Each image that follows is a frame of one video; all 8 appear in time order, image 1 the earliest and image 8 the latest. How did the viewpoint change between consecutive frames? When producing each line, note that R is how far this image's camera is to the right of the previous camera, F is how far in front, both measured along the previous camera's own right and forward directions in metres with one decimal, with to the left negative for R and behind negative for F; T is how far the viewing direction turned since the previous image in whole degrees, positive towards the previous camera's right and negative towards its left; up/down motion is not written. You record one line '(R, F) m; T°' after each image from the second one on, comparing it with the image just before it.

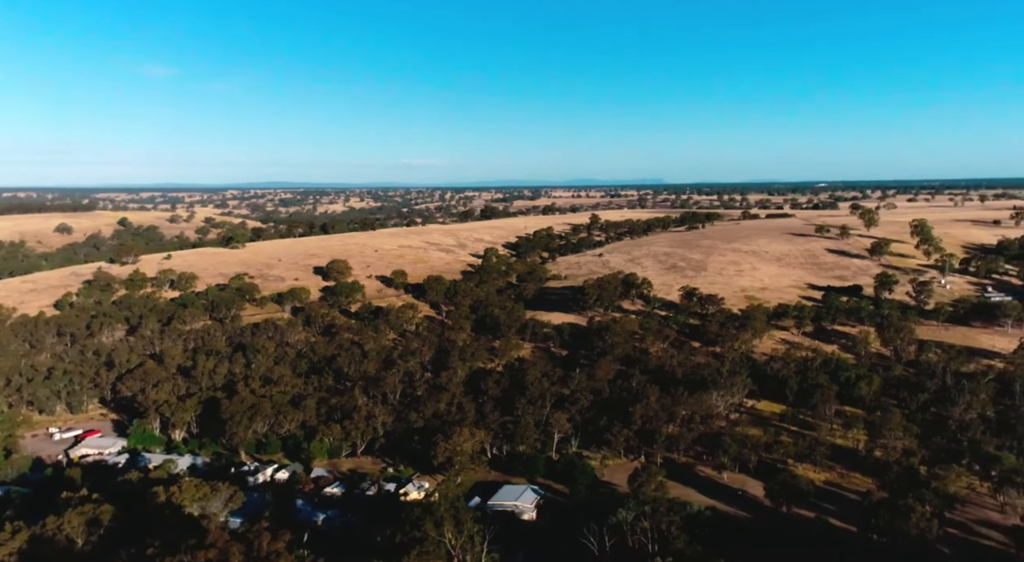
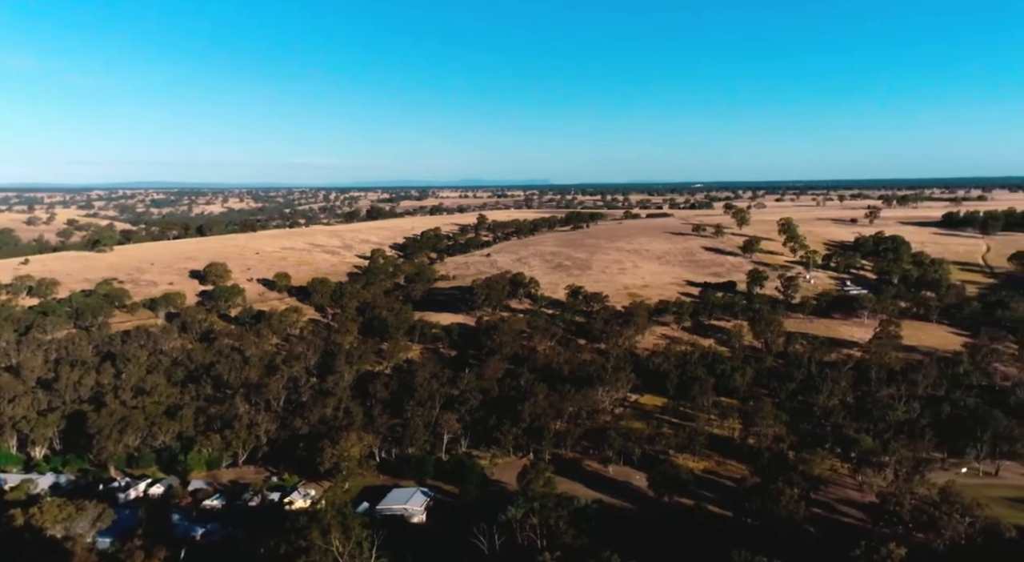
(+0.2, +1.5) m; +9°
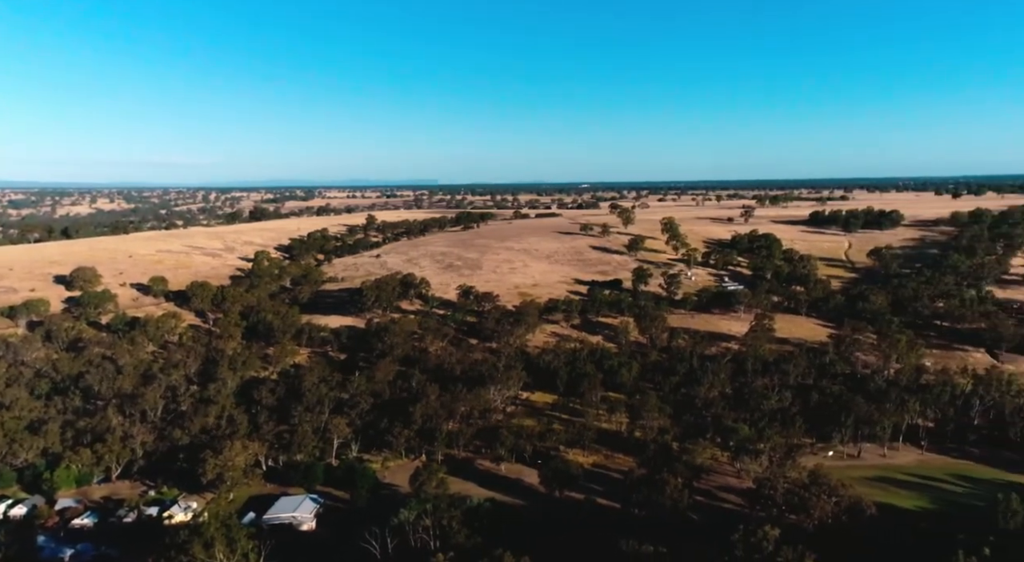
(+0.2, +1.1) m; +9°
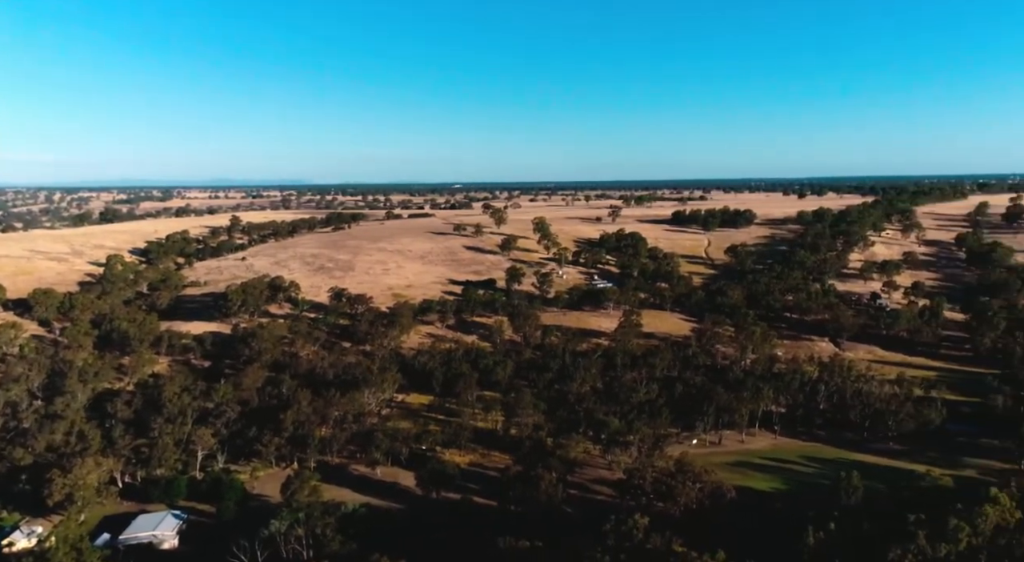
(+0.2, +0.8) m; +11°
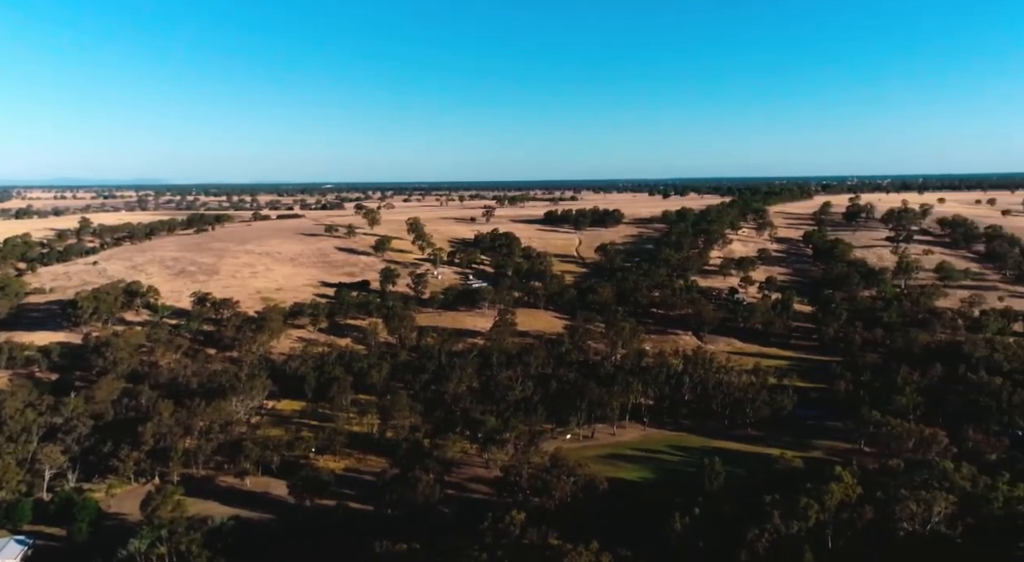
(+0.1, +0.6) m; +10°
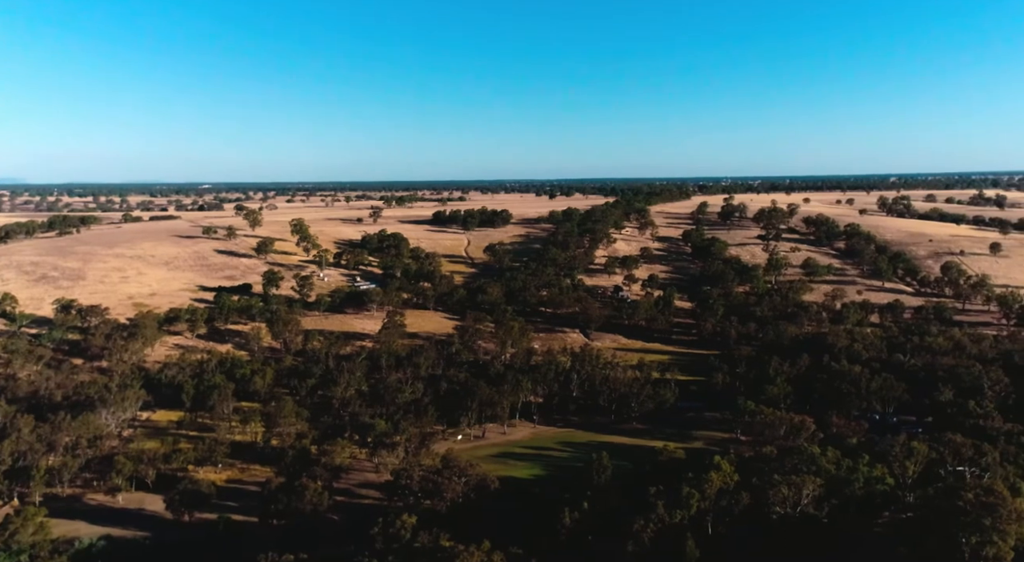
(+1.5, 0.0) m; +6°
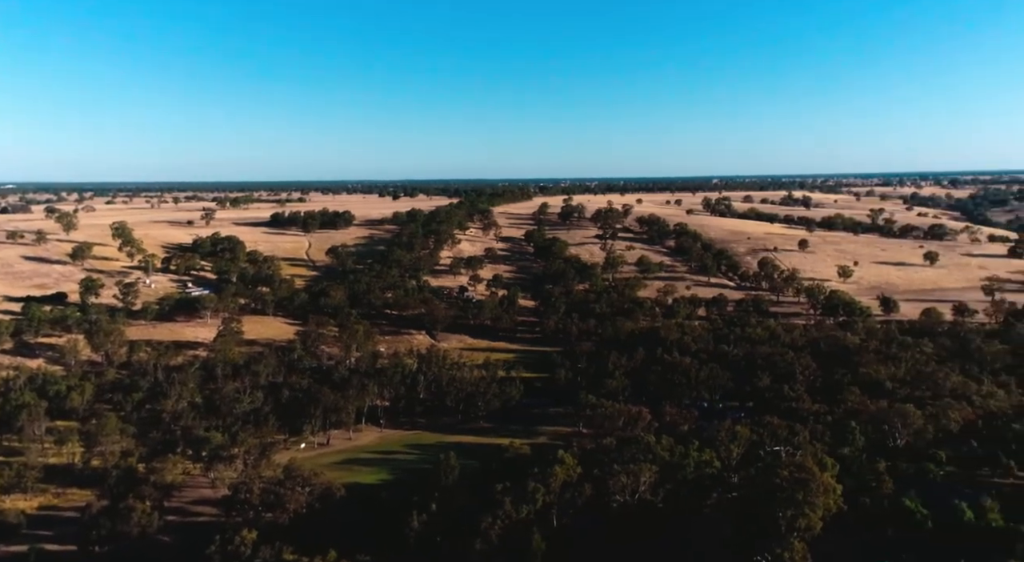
(+2.1, -0.1) m; +9°
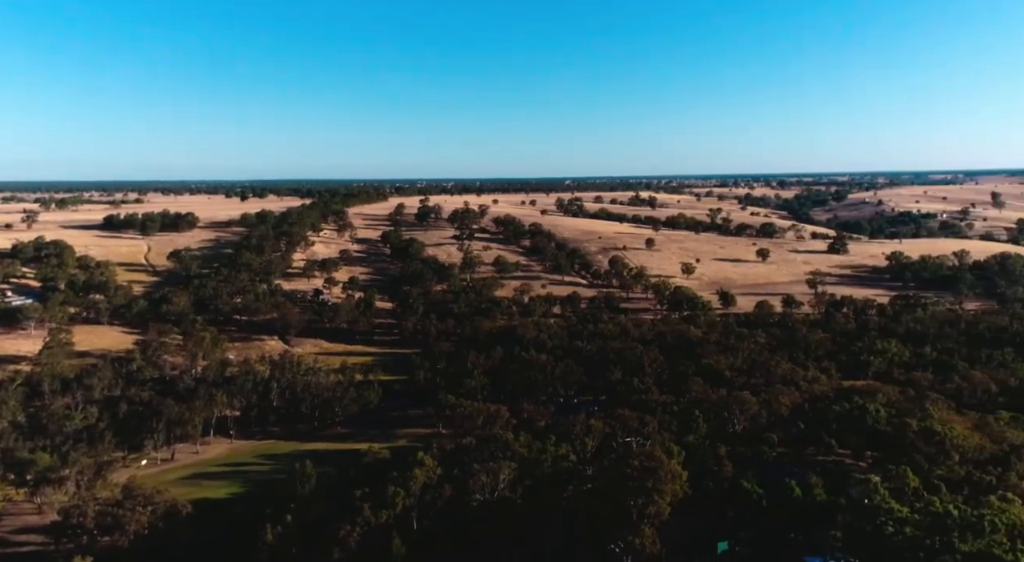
(+1.9, -0.2) m; +8°
